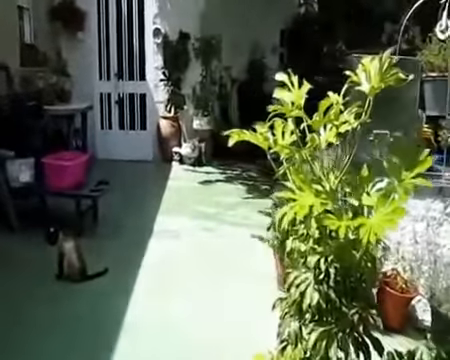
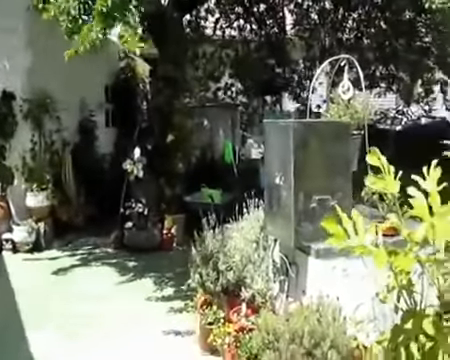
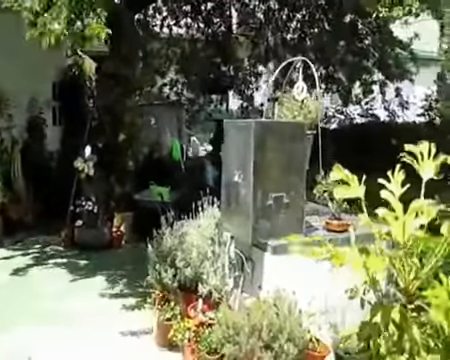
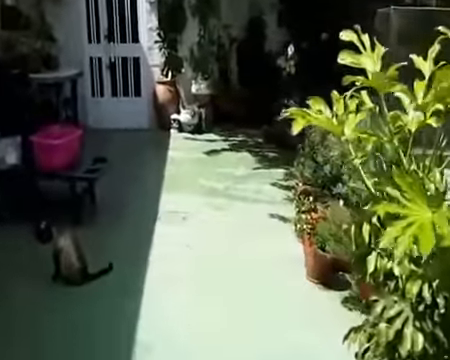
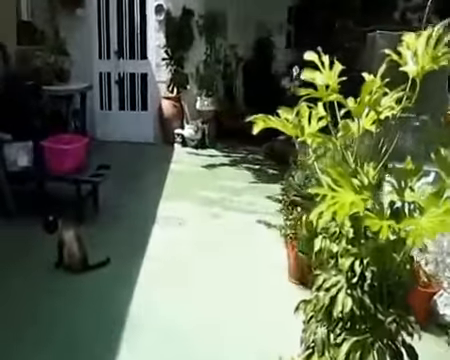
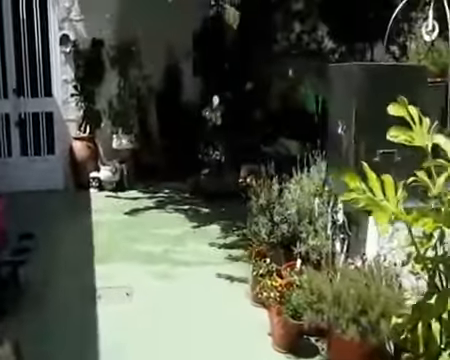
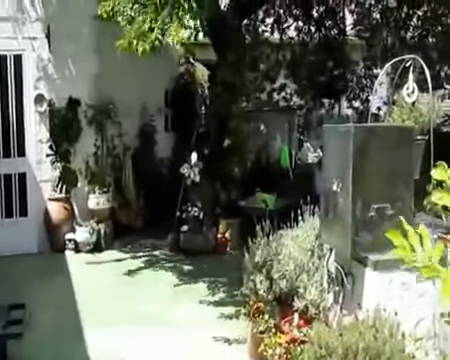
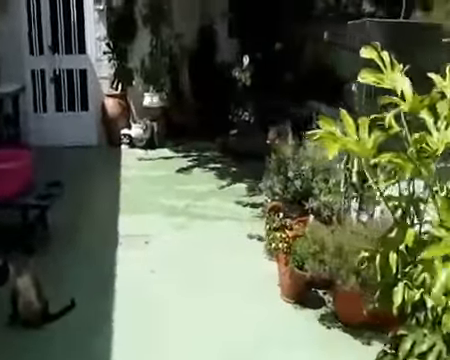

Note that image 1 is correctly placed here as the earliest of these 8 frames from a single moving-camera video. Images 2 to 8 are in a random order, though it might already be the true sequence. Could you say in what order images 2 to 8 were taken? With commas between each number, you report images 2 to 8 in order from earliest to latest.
5, 4, 8, 6, 7, 2, 3
